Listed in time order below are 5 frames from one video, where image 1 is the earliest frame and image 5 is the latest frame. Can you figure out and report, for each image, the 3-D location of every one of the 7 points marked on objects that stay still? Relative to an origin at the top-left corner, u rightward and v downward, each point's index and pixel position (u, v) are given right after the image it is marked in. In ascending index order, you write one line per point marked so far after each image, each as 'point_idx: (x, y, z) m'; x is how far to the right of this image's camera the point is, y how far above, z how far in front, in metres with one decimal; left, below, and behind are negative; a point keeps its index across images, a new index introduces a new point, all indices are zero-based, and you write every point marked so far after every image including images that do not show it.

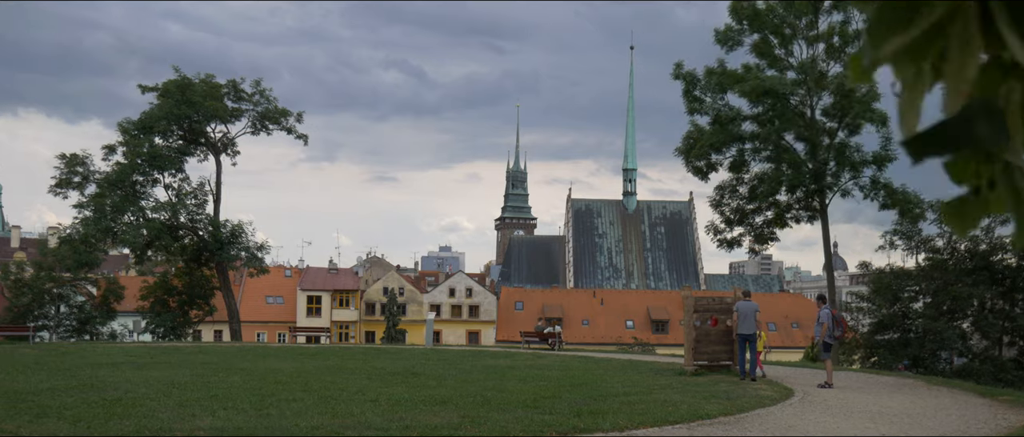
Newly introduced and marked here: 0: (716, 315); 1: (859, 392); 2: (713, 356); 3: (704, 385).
0: (+3.9, -1.8, +19.3) m
1: (+5.6, -2.8, +16.2) m
2: (+3.8, -2.6, +19.1) m
3: (+3.1, -2.6, +16.2) m
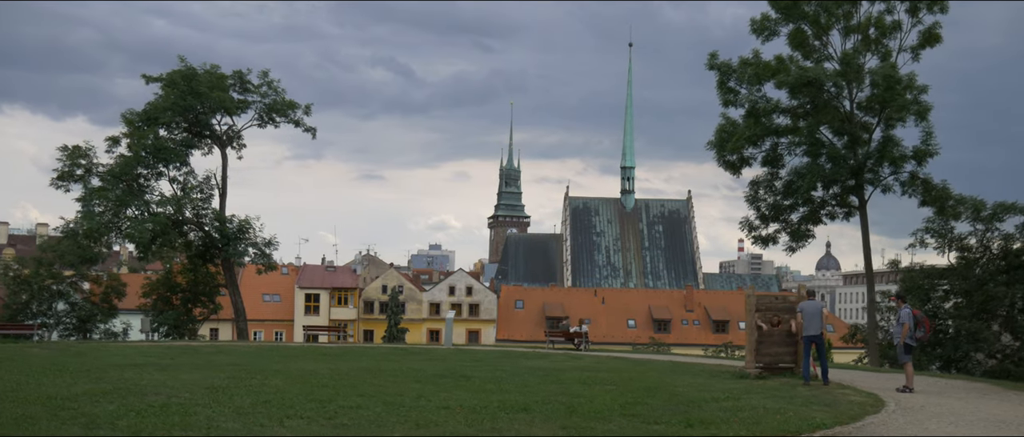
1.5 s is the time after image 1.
0: (+4.8, -1.7, +18.2) m
1: (+6.5, -2.7, +15.2) m
2: (+4.7, -2.5, +18.0) m
3: (+4.1, -2.5, +15.1) m
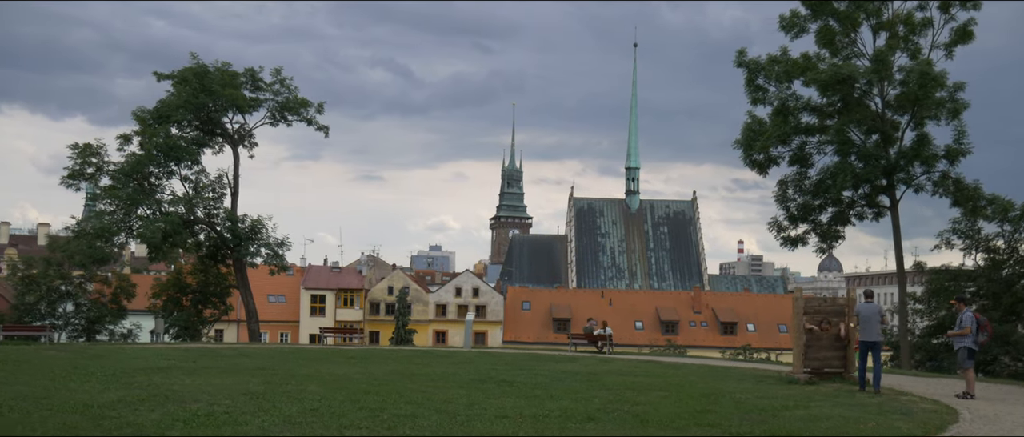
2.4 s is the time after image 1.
0: (+5.5, -1.7, +17.6) m
1: (+7.2, -2.7, +14.6) m
2: (+5.4, -2.5, +17.4) m
3: (+4.8, -2.5, +14.5) m
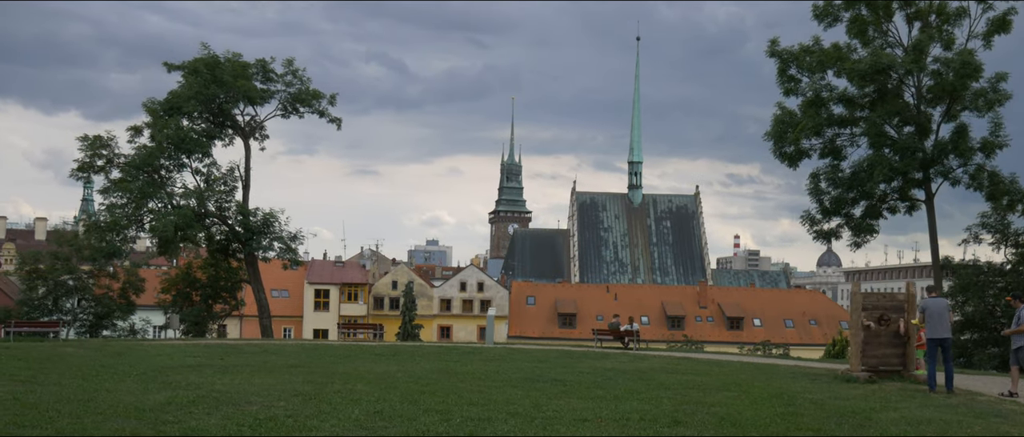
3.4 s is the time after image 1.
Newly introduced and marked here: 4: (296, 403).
0: (+6.3, -1.6, +17.0) m
1: (+8.0, -2.6, +14.0) m
2: (+6.1, -2.3, +16.8) m
3: (+5.6, -2.4, +13.8) m
4: (-2.5, -2.1, +11.5) m
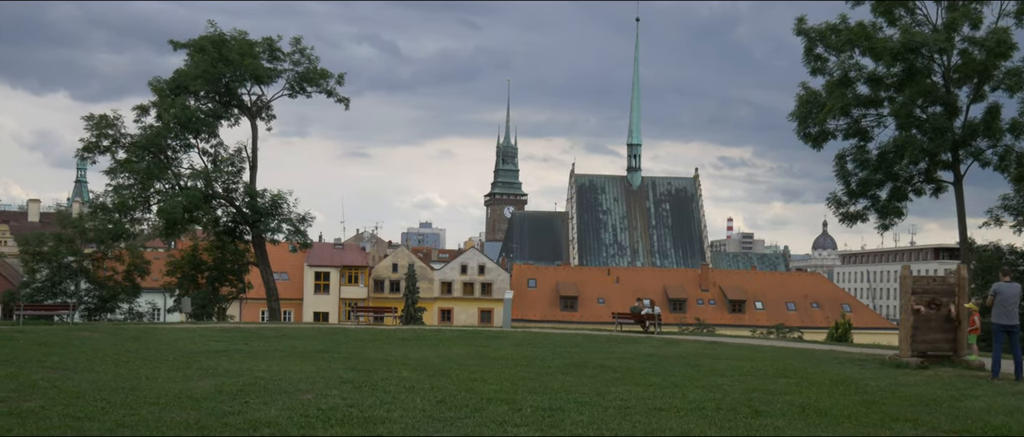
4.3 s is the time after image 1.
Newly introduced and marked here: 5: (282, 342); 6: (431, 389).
0: (+6.9, -1.3, +16.5) m
1: (+8.7, -2.3, +13.5) m
2: (+6.8, -2.0, +16.3) m
3: (+6.3, -2.2, +13.4) m
4: (-1.8, -1.9, +11.0) m
5: (-4.6, -2.4, +20.0) m
6: (-0.9, -1.9, +11.6) m
